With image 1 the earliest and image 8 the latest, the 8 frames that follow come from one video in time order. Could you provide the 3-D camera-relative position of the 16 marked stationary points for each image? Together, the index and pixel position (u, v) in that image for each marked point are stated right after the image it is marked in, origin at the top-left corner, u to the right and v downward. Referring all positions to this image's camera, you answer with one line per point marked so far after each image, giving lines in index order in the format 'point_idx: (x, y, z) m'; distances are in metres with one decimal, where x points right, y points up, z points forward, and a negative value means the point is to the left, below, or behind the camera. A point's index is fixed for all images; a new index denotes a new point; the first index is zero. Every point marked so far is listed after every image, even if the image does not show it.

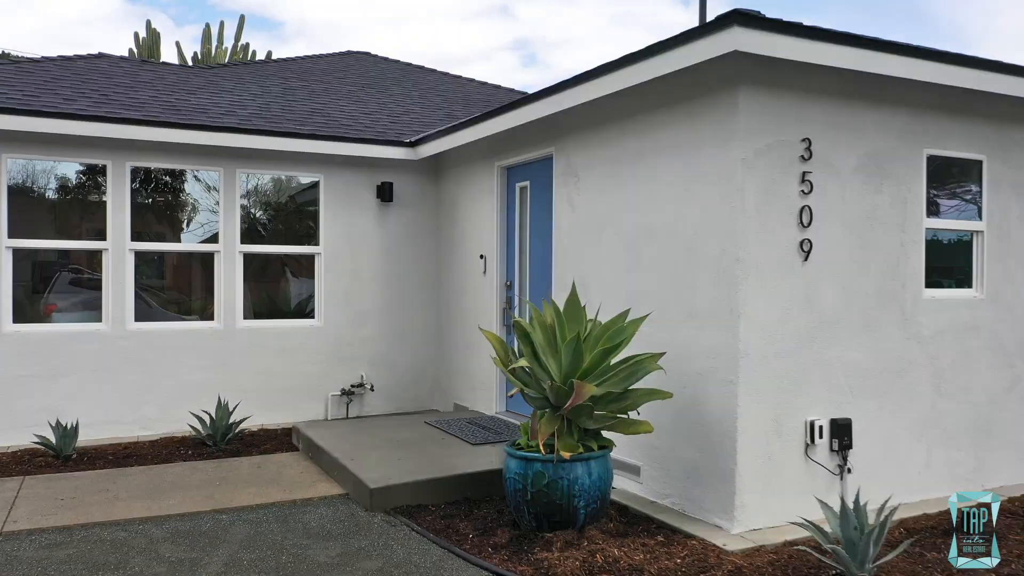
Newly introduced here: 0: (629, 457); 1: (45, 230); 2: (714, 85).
0: (+0.8, -1.1, +5.1) m
1: (-3.9, +0.5, +6.5) m
2: (+1.2, +1.2, +4.5) m
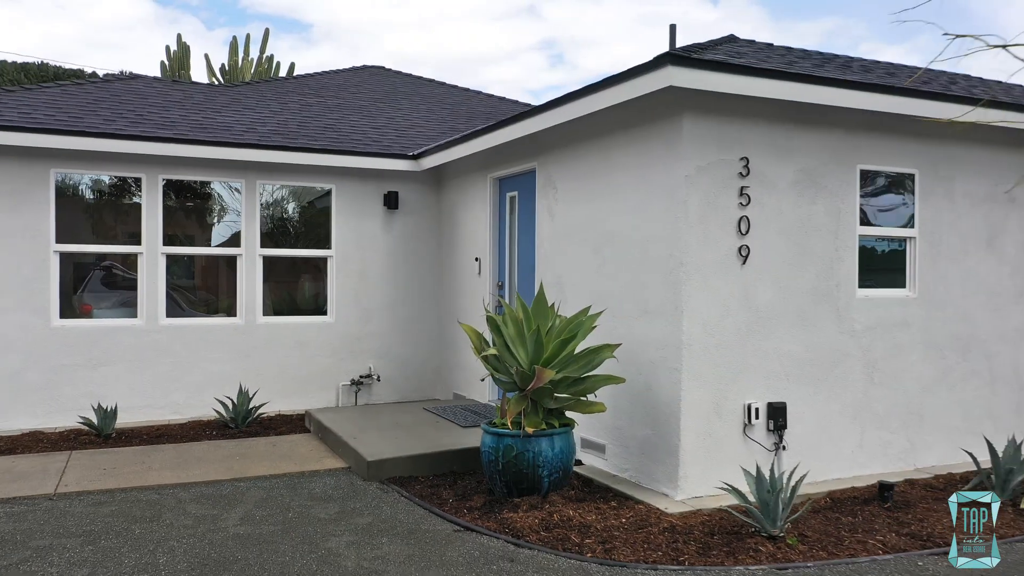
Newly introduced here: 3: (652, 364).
0: (+0.6, -1.1, +5.8) m
1: (-4.0, +0.5, +7.3) m
2: (+1.0, +1.2, +5.1) m
3: (+1.0, -0.5, +5.2) m
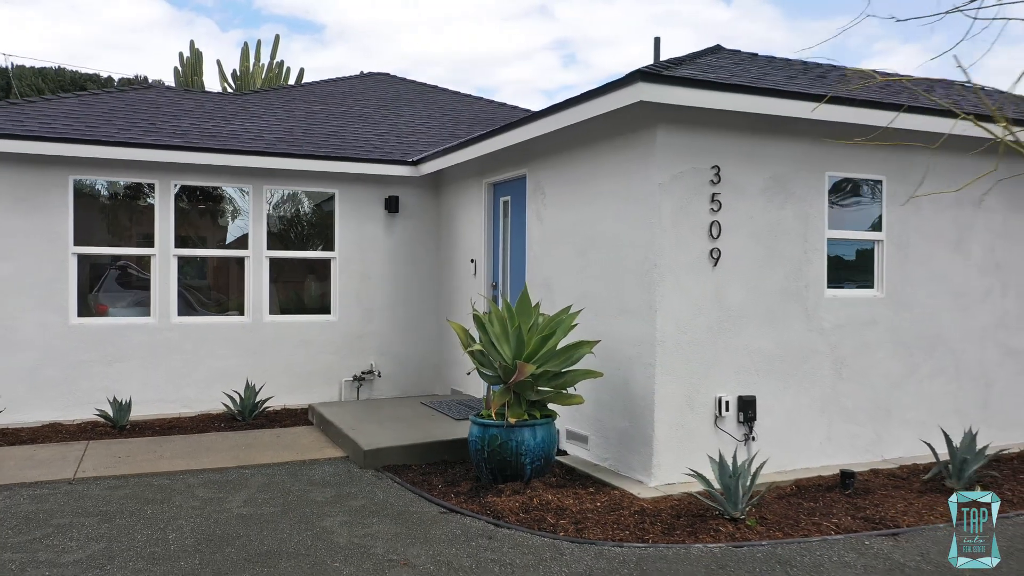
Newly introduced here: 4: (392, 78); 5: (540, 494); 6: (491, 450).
0: (+0.5, -1.1, +6.2) m
1: (-4.1, +0.5, +7.8) m
2: (+0.9, +1.2, +5.5) m
3: (+0.9, -0.5, +5.6) m
4: (-2.0, +3.5, +12.9) m
5: (+0.2, -1.4, +5.1) m
6: (-0.1, -1.1, +5.3) m
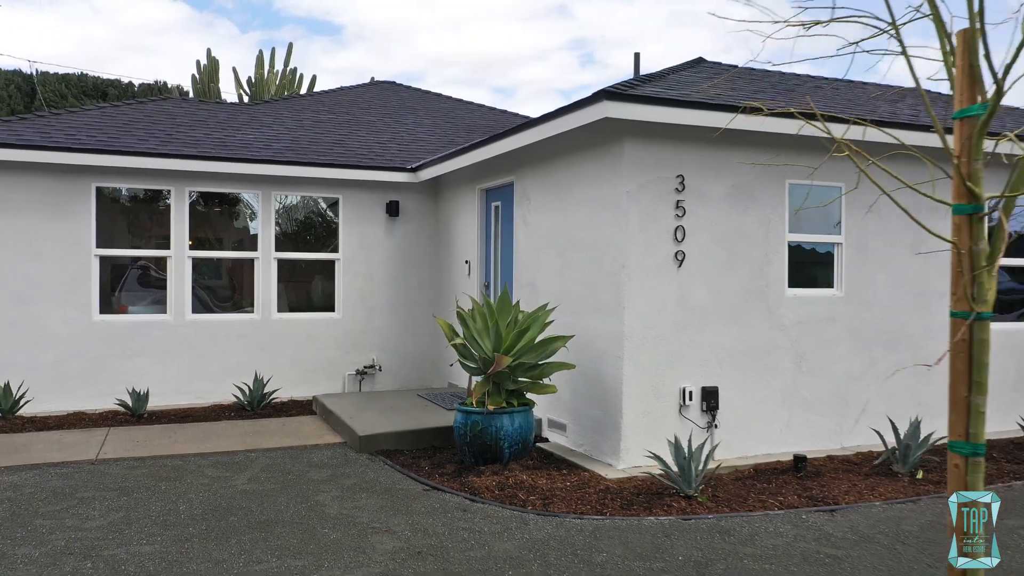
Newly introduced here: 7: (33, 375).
0: (+0.4, -1.1, +6.7) m
1: (-4.2, +0.5, +8.4) m
2: (+0.8, +1.2, +6.0) m
3: (+0.7, -0.5, +6.1) m
4: (-2.0, +3.5, +13.5) m
5: (0.0, -1.4, +5.6) m
6: (-0.3, -1.1, +5.8) m
7: (-5.0, -0.9, +8.0) m
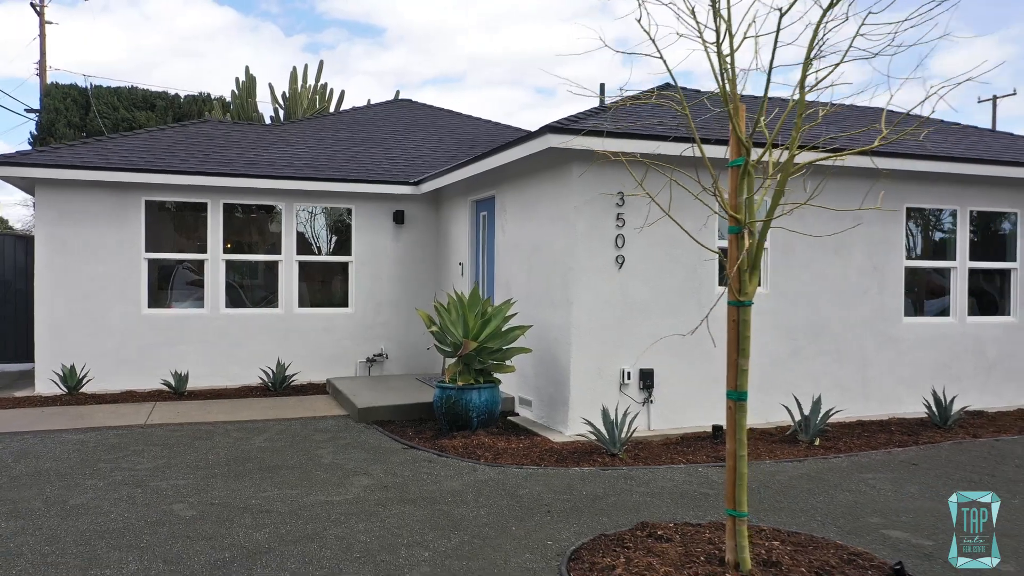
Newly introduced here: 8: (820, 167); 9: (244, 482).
0: (+0.1, -1.1, +7.9) m
1: (-4.4, +0.5, +9.8) m
2: (+0.5, +1.2, +7.2) m
3: (+0.4, -0.5, +7.3) m
4: (-1.9, +3.5, +14.8) m
5: (-0.3, -1.3, +6.9) m
6: (-0.6, -1.1, +7.1) m
7: (-5.2, -0.9, +9.5) m
8: (+3.1, +1.2, +7.8) m
9: (-1.9, -1.4, +5.6) m
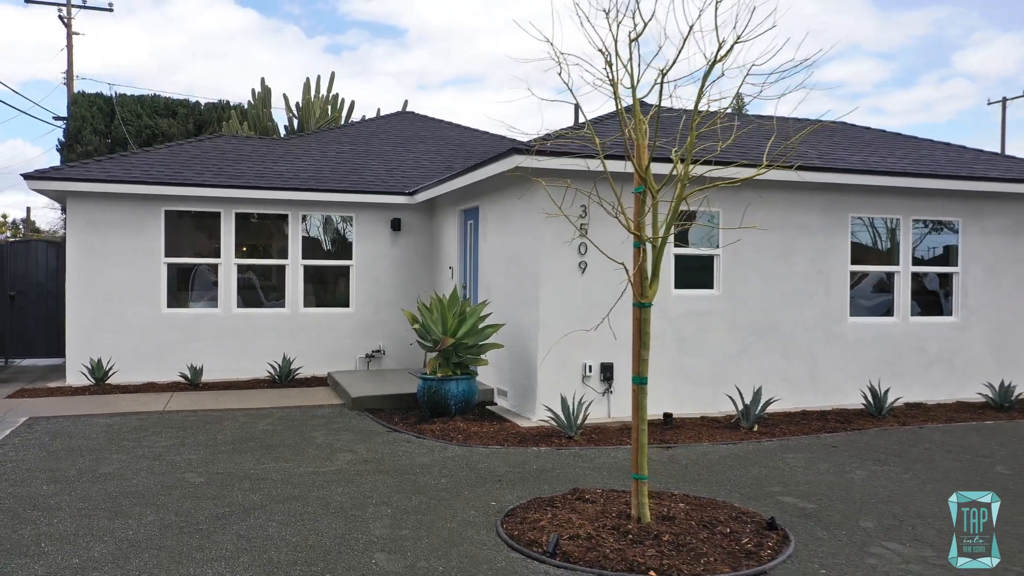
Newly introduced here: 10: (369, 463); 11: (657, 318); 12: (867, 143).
0: (-0.1, -1.1, +8.8) m
1: (-4.6, +0.5, +10.8) m
2: (+0.2, +1.2, +8.1) m
3: (+0.1, -0.5, +8.2) m
4: (-2.0, +3.5, +15.8) m
5: (-0.6, -1.4, +7.8) m
6: (-0.9, -1.1, +8.0) m
7: (-5.4, -0.9, +10.6) m
8: (+2.8, +1.2, +8.6) m
9: (-2.2, -1.4, +6.5) m
10: (-1.2, -1.4, +6.3) m
11: (+1.5, -0.3, +8.2) m
12: (+4.6, +1.9, +10.1) m
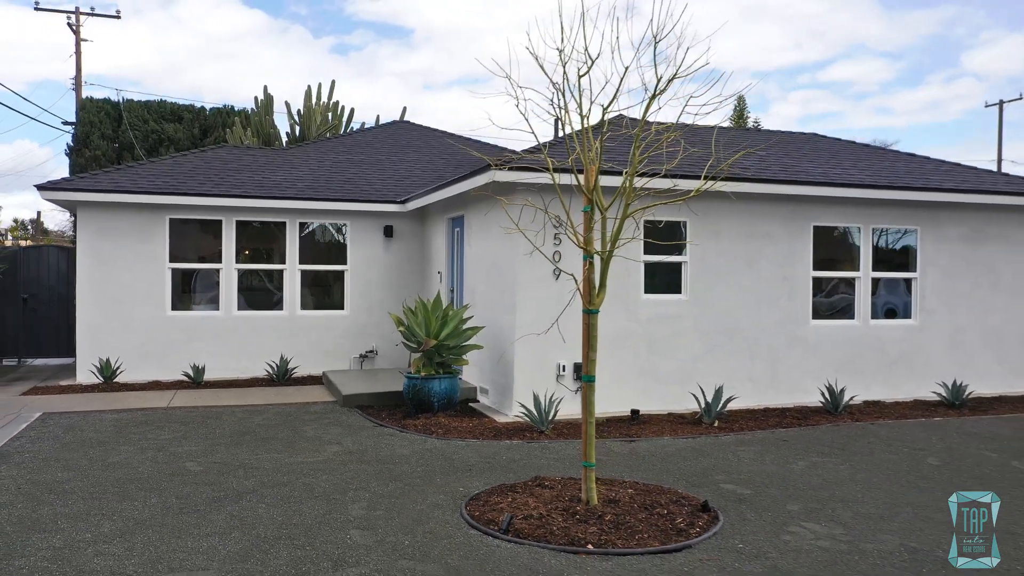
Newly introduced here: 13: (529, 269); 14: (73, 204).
0: (-0.3, -1.2, +9.4) m
1: (-4.8, +0.4, +11.4) m
2: (0.0, +1.1, +8.7) m
3: (-0.1, -0.6, +8.8) m
4: (-2.2, +3.4, +16.4) m
5: (-0.8, -1.4, +8.4) m
6: (-1.1, -1.2, +8.6) m
7: (-5.6, -1.0, +11.2) m
8: (+2.6, +1.1, +9.2) m
9: (-2.5, -1.5, +7.1) m
10: (-1.4, -1.5, +6.9) m
11: (+1.3, -0.4, +8.8) m
12: (+4.4, +1.8, +10.7) m
13: (+0.2, +0.2, +8.5) m
14: (-6.3, +1.2, +11.0) m
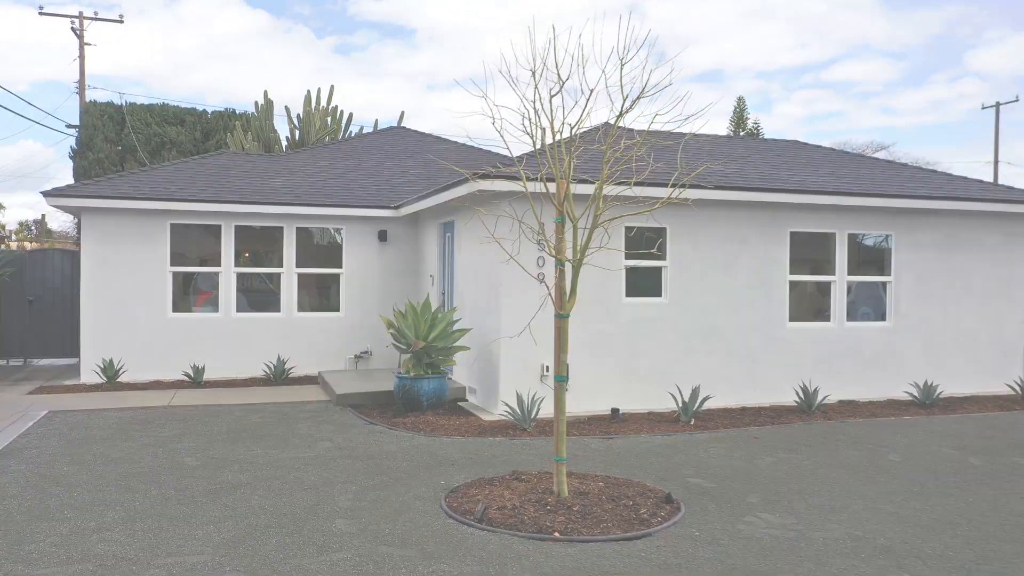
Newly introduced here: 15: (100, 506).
0: (-0.5, -1.2, +9.7) m
1: (-4.9, +0.4, +11.8) m
2: (-0.2, +1.1, +9.0) m
3: (-0.3, -0.6, +9.1) m
4: (-2.3, +3.4, +16.7) m
5: (-1.0, -1.5, +8.7) m
6: (-1.3, -1.2, +8.9) m
7: (-5.8, -1.0, +11.6) m
8: (+2.4, +1.1, +9.6) m
9: (-2.7, -1.5, +7.5) m
10: (-1.6, -1.5, +7.3) m
11: (+1.2, -0.4, +9.2) m
12: (+4.3, +1.8, +11.0) m
13: (0.0, +0.2, +8.9) m
14: (-6.4, +1.2, +11.4) m
15: (-3.0, -1.6, +5.6) m
